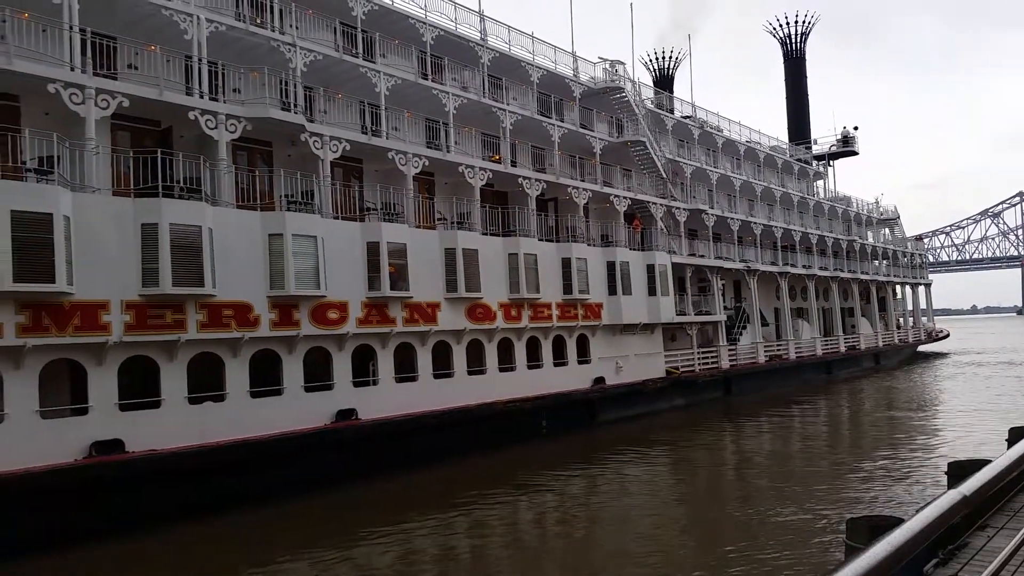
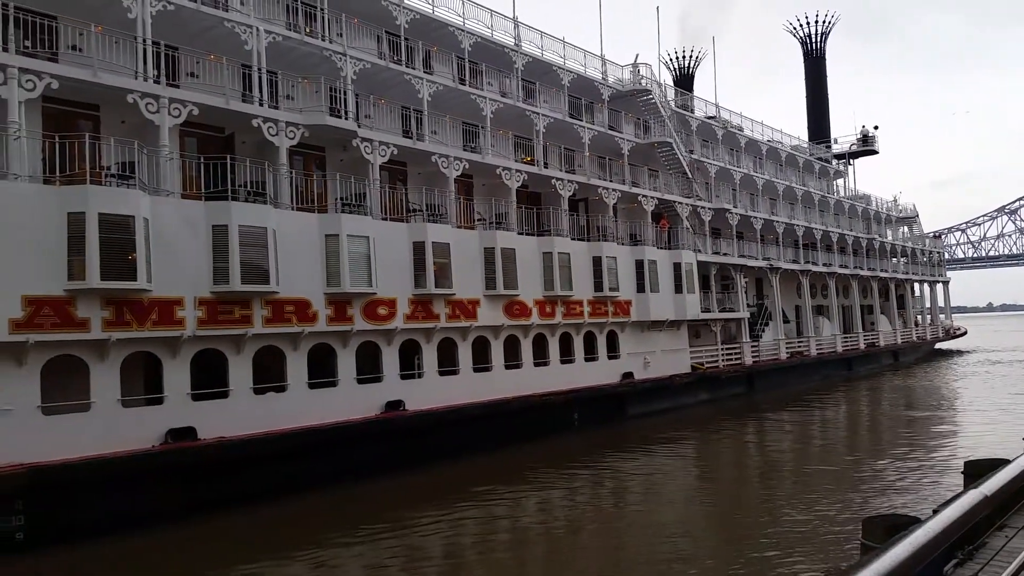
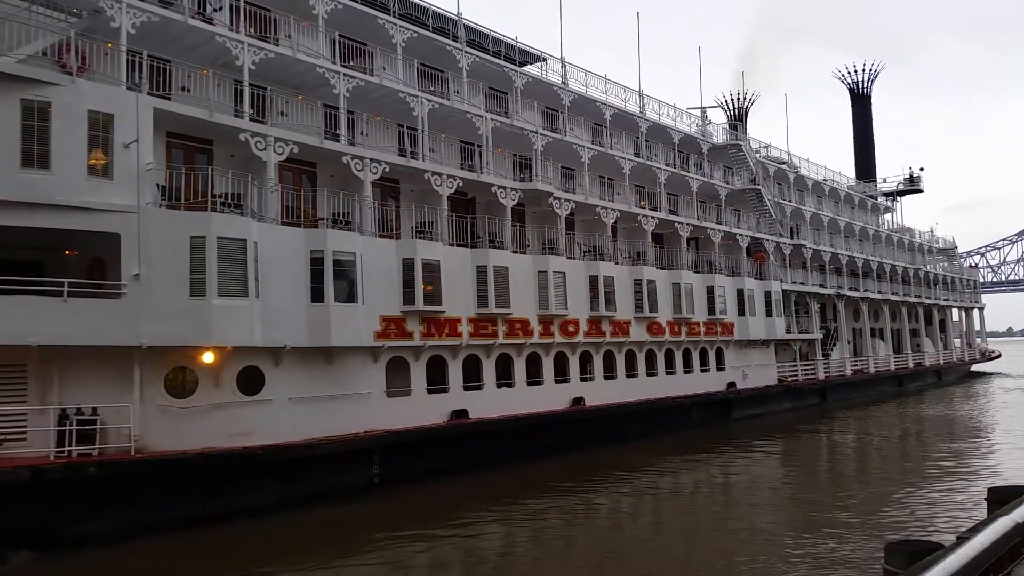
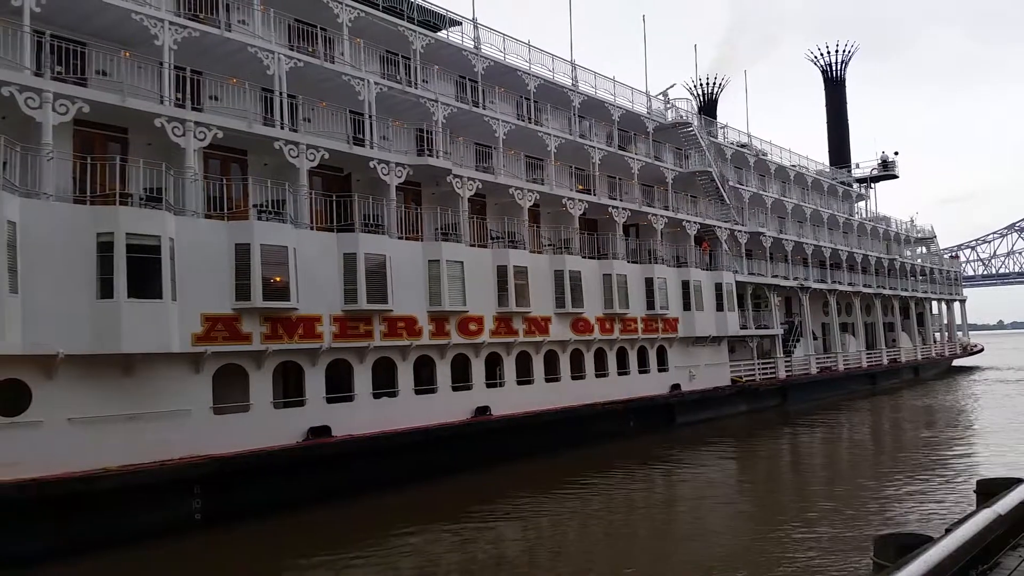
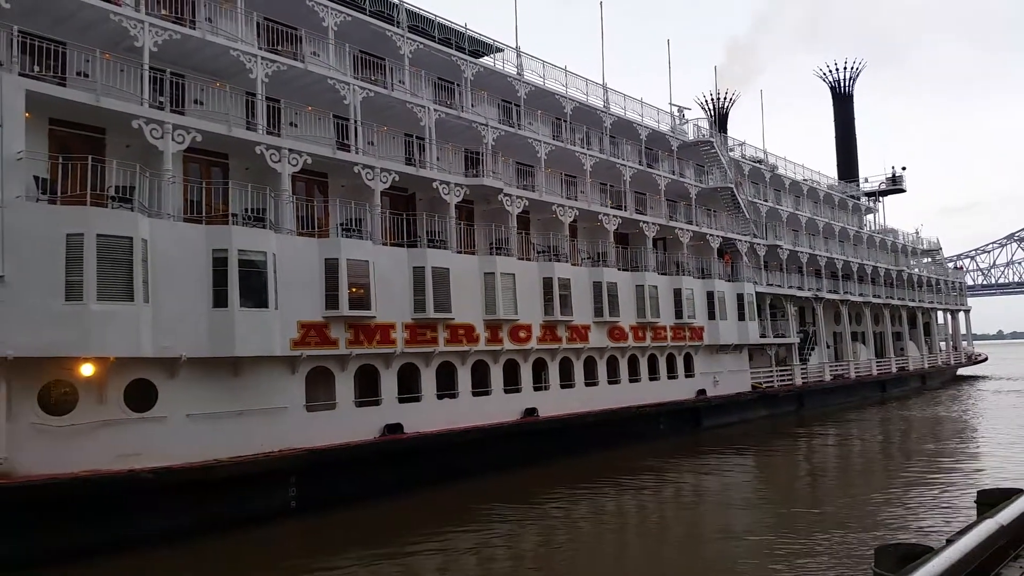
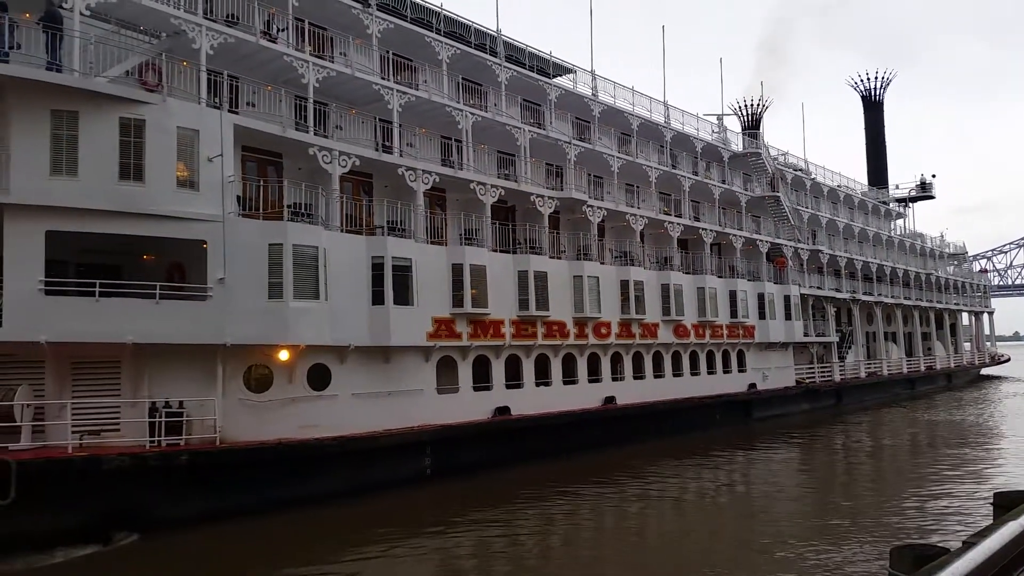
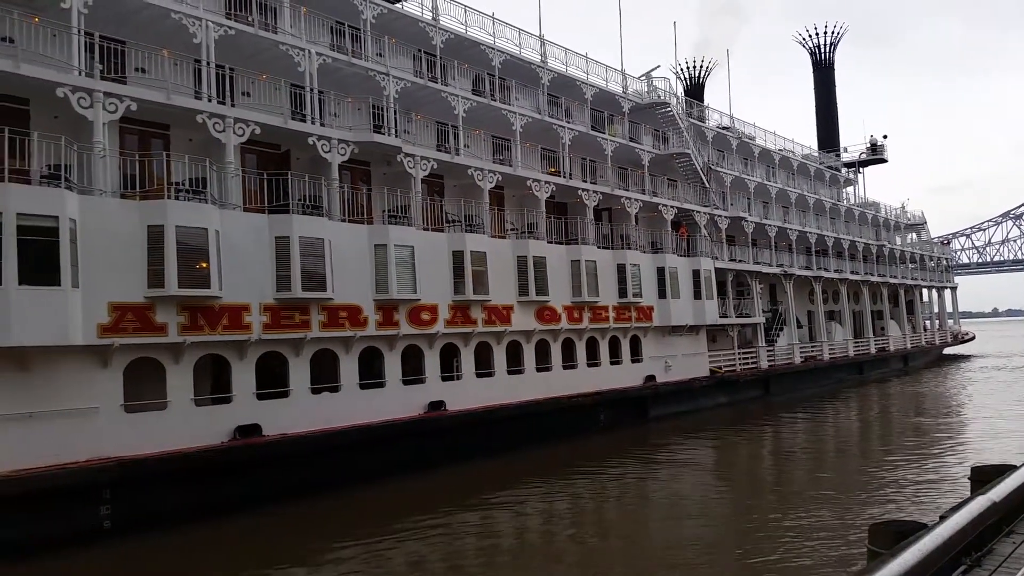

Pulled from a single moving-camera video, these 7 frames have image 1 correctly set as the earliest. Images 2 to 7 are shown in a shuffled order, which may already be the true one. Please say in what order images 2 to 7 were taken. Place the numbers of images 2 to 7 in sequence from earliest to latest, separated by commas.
2, 7, 4, 5, 3, 6
